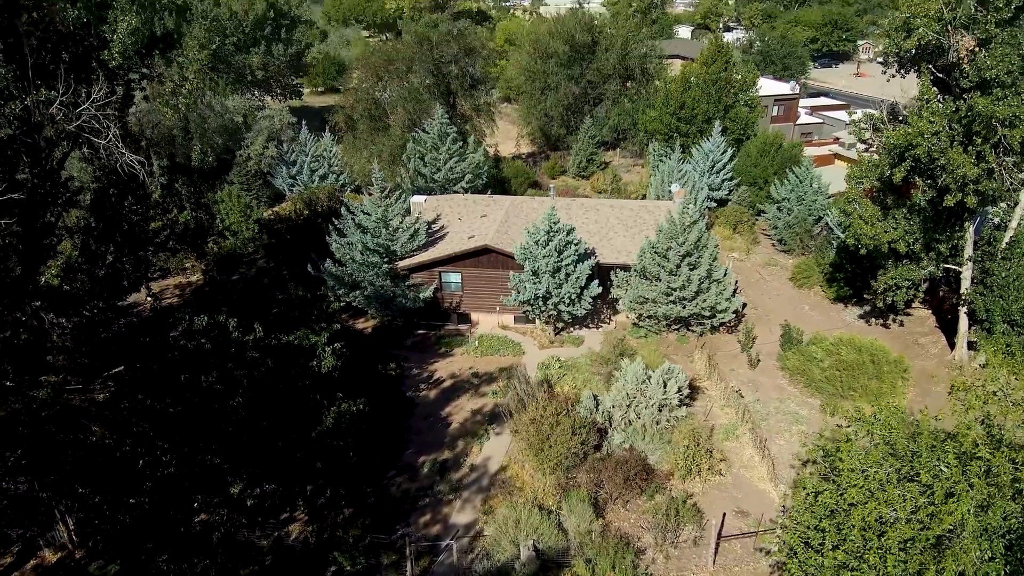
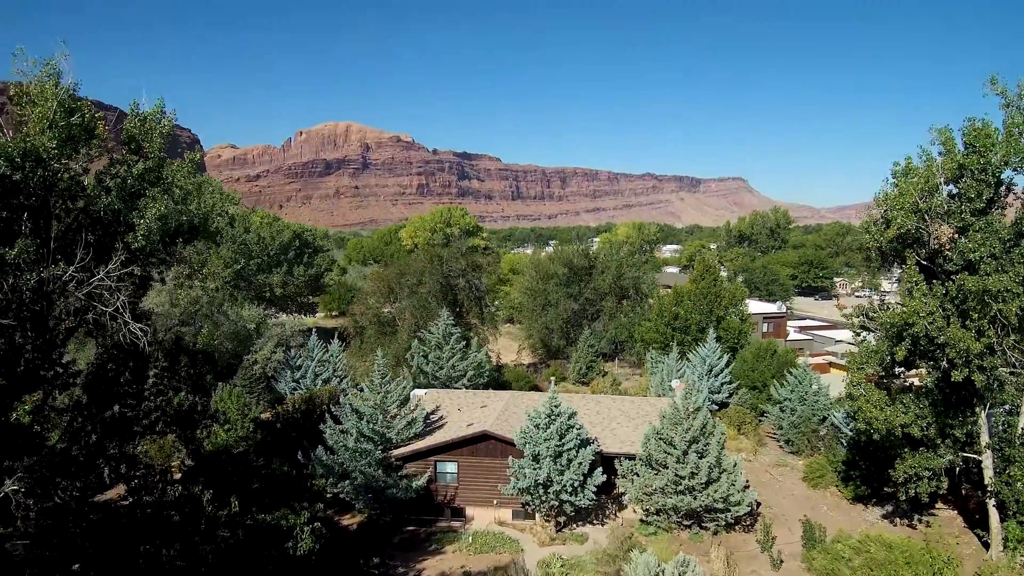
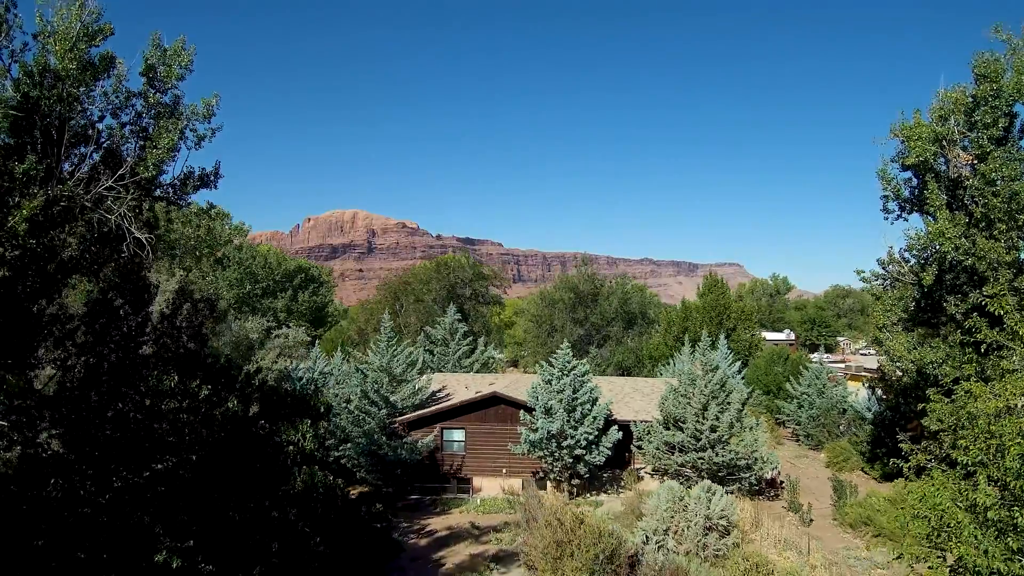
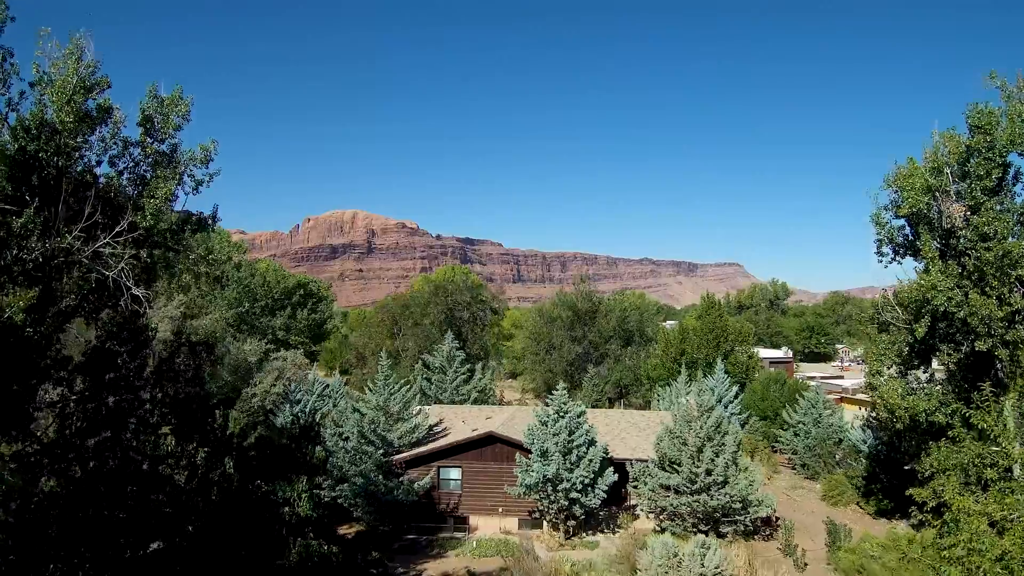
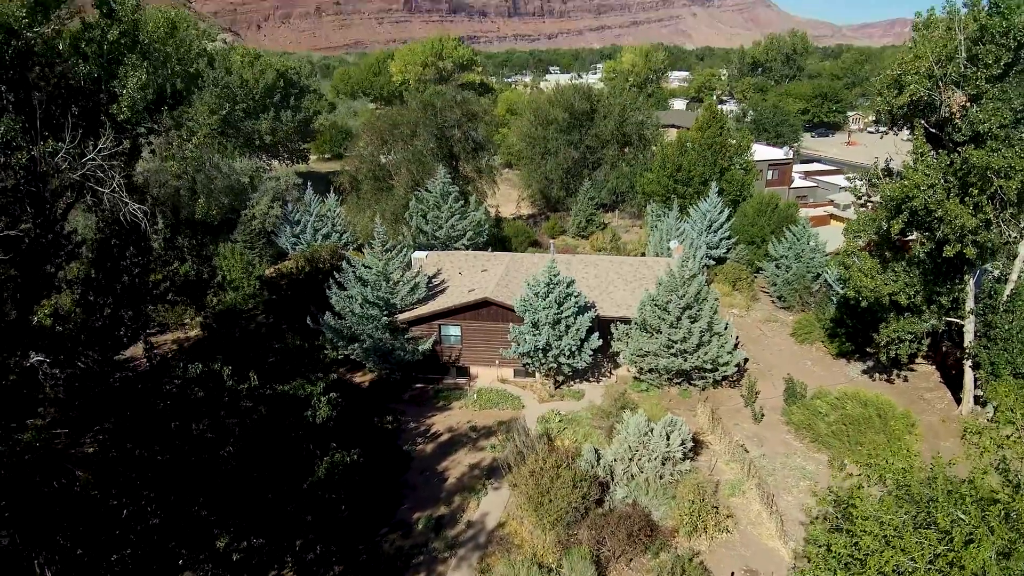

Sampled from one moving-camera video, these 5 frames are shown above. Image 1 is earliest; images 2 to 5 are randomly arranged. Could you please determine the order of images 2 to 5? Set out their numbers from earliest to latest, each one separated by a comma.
5, 2, 4, 3
